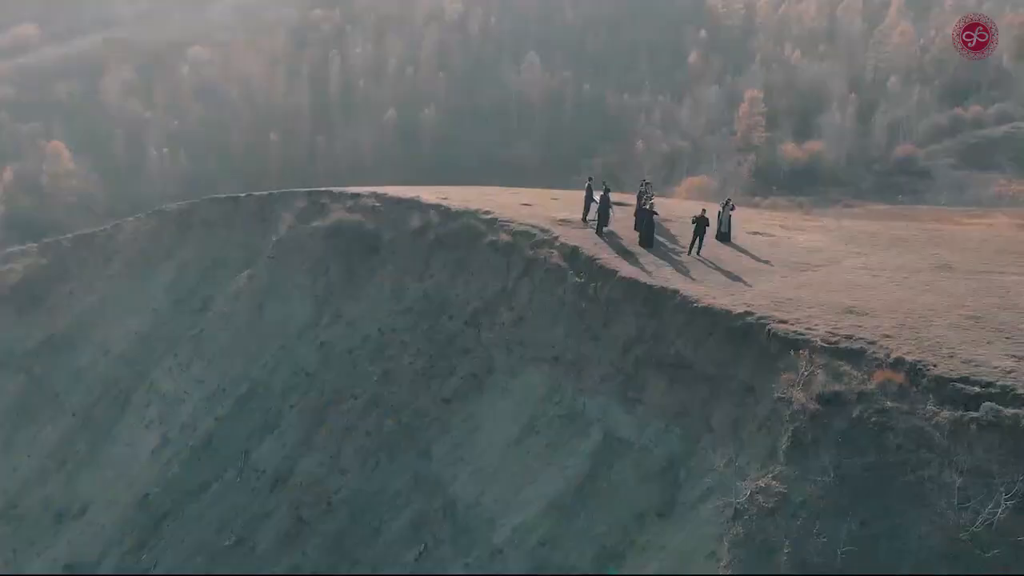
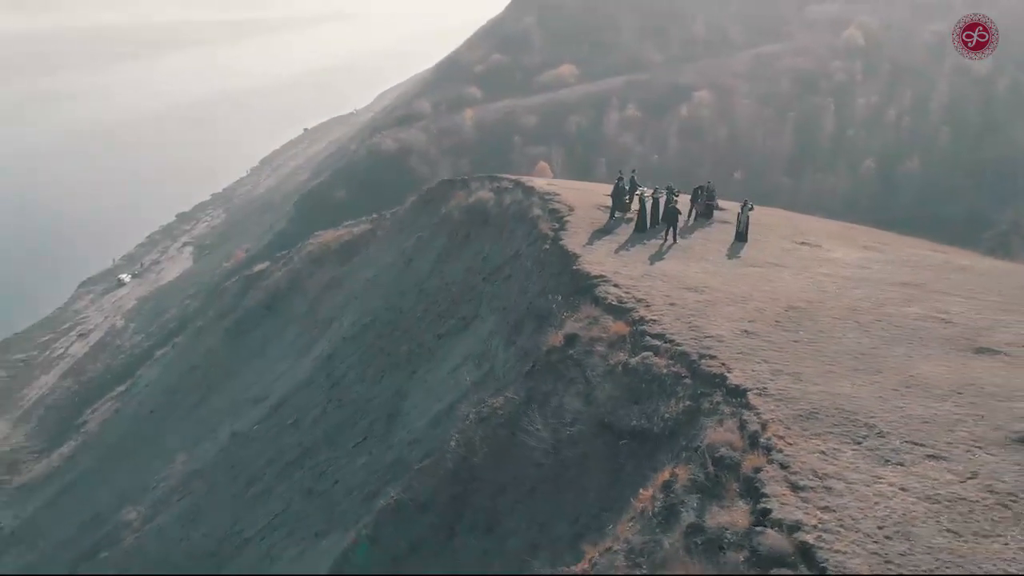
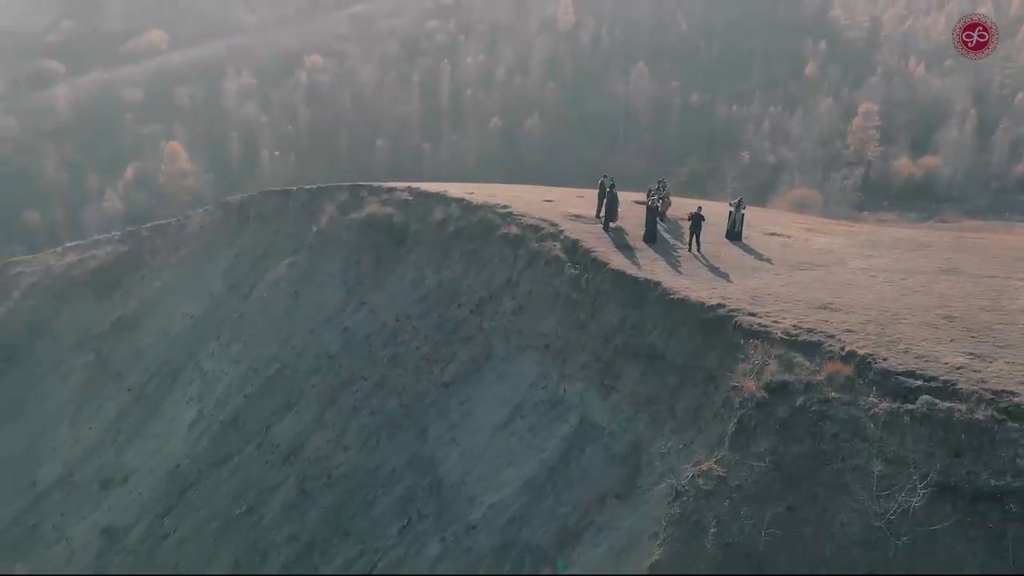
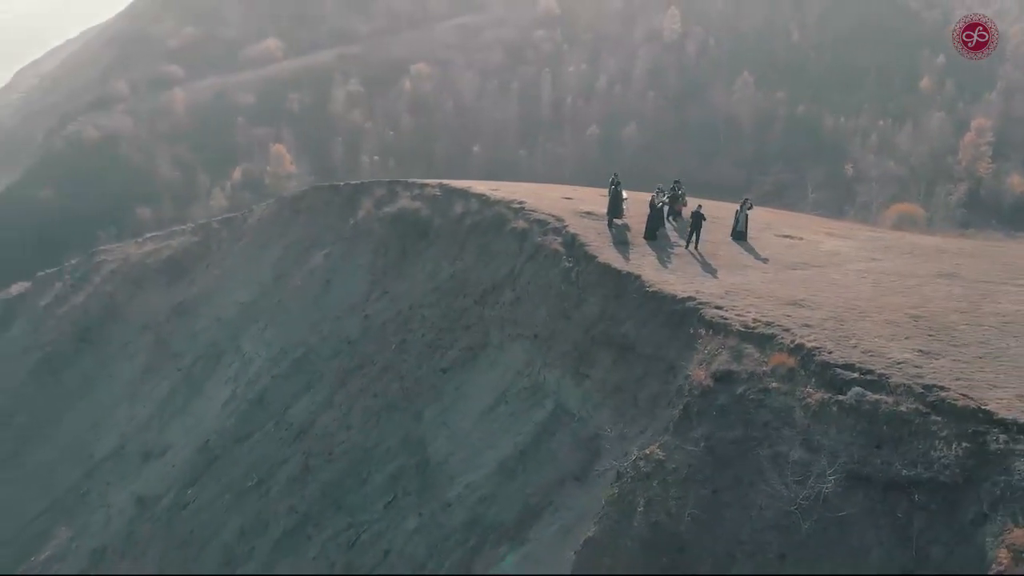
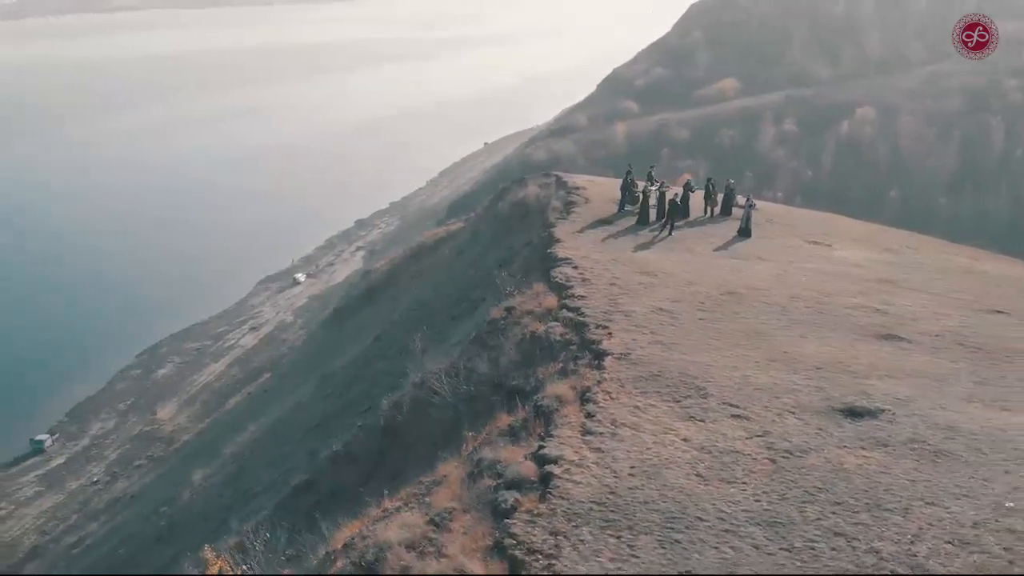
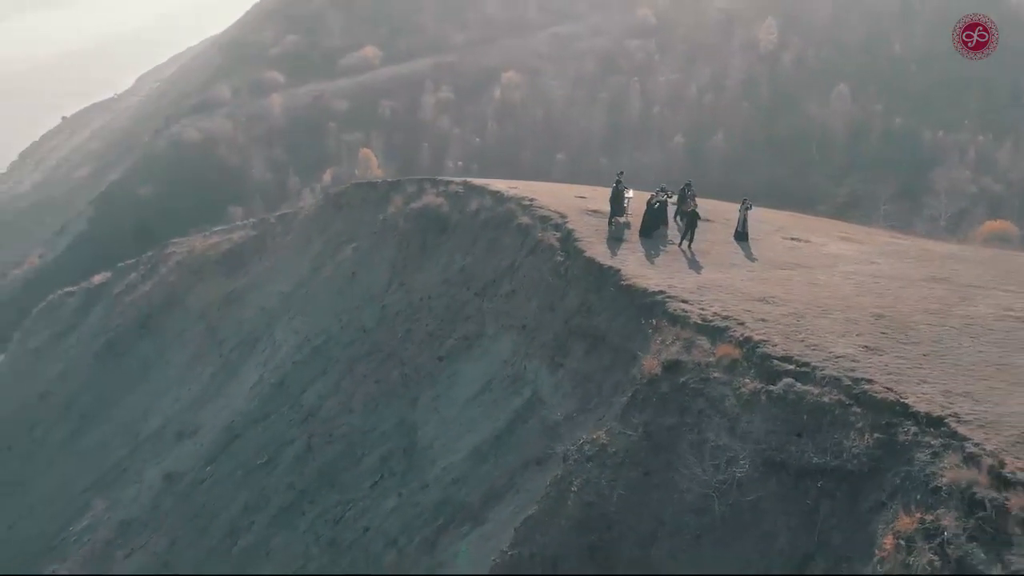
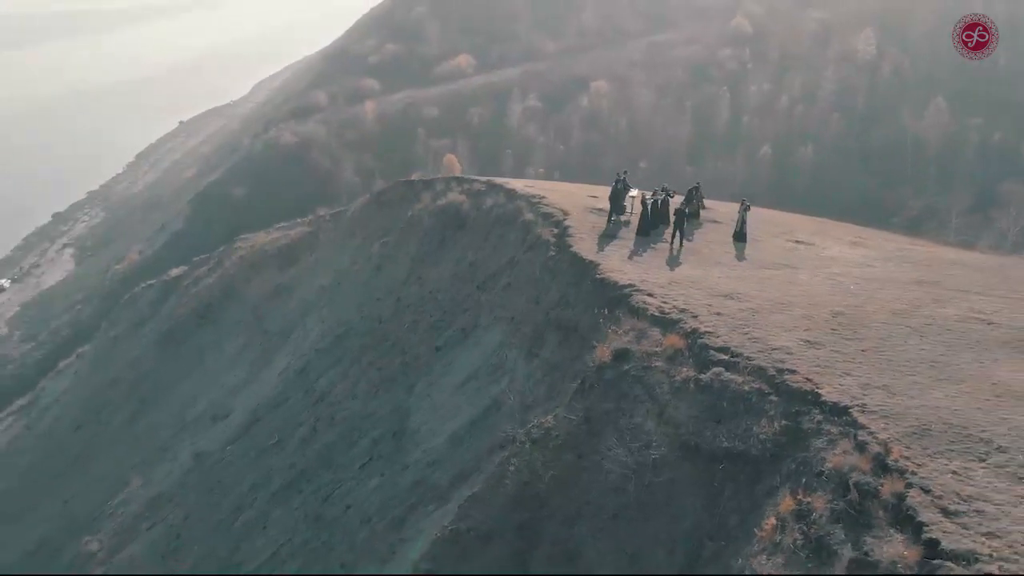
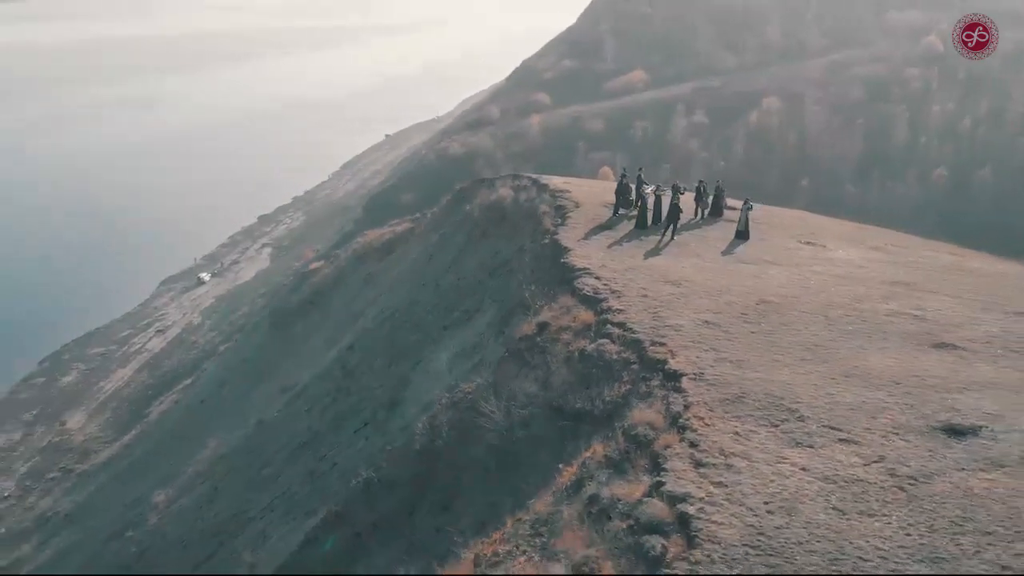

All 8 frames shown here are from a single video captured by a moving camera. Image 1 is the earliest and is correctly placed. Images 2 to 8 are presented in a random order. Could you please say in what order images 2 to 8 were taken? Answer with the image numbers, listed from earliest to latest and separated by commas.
3, 4, 6, 7, 2, 8, 5
